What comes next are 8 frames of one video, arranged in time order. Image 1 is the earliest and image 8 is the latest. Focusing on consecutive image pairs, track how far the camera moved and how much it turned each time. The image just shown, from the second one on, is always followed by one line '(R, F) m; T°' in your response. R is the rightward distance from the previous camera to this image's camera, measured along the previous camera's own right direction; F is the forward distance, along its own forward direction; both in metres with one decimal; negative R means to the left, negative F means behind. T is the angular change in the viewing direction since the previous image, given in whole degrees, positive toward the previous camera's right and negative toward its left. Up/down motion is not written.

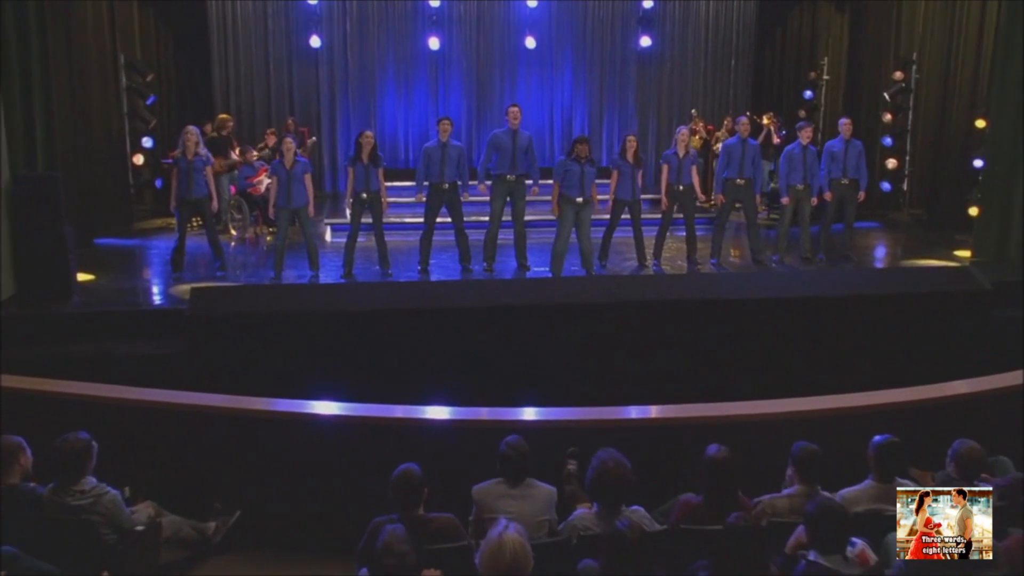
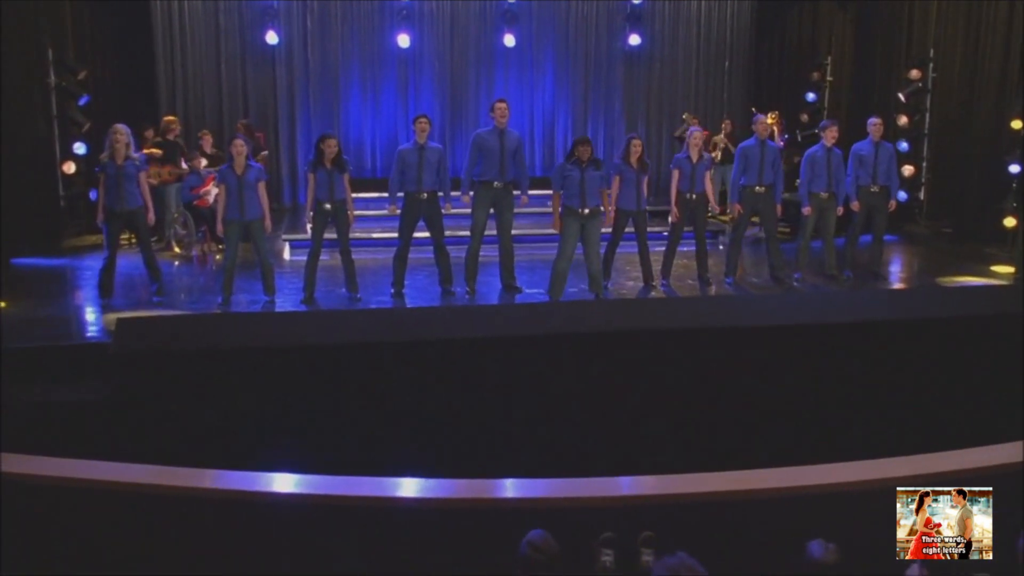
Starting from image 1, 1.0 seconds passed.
(-0.2, +1.2) m; +2°
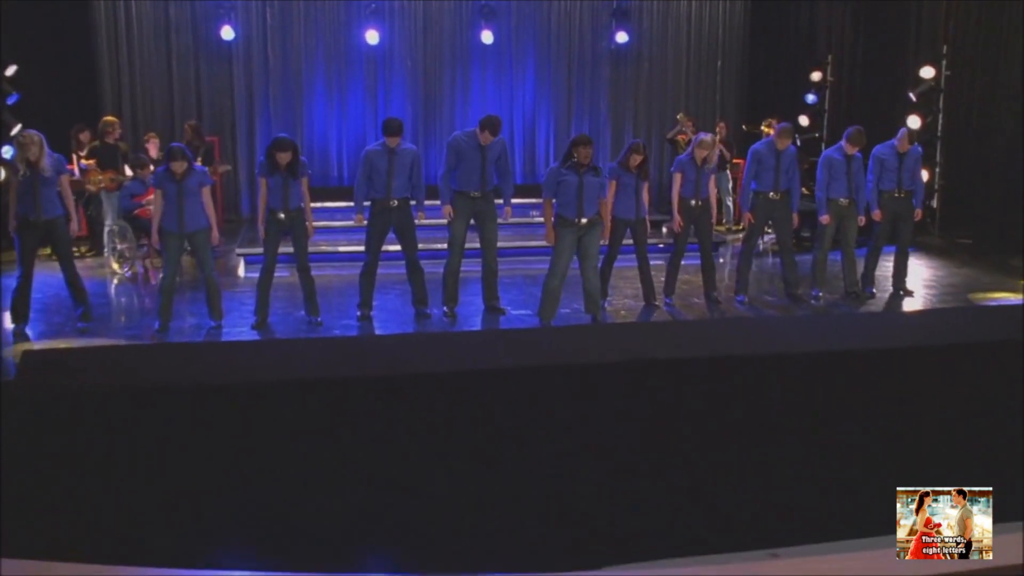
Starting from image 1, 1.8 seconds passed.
(-0.1, +0.9) m; +1°
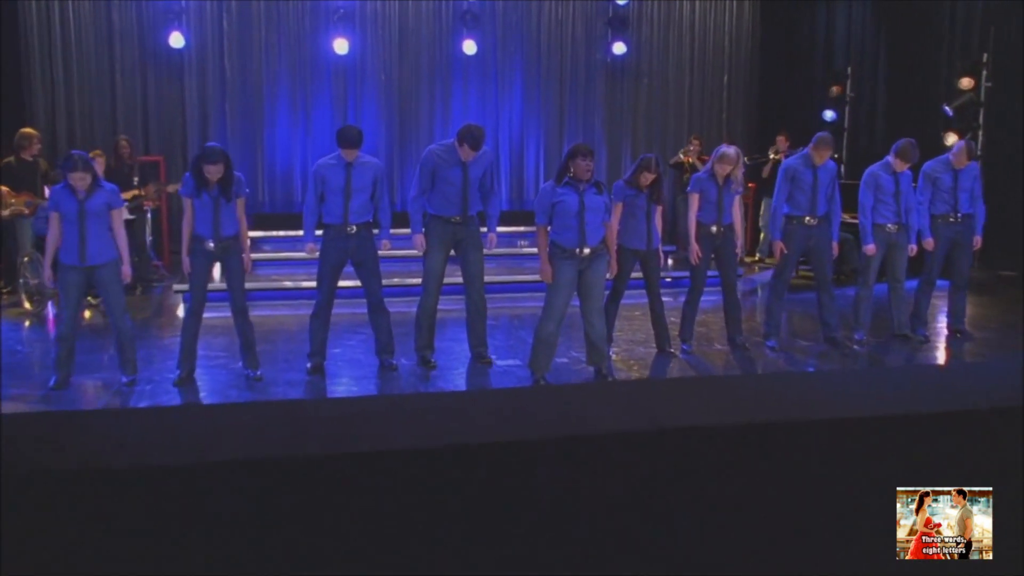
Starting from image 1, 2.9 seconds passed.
(0.0, +1.2) m; +1°
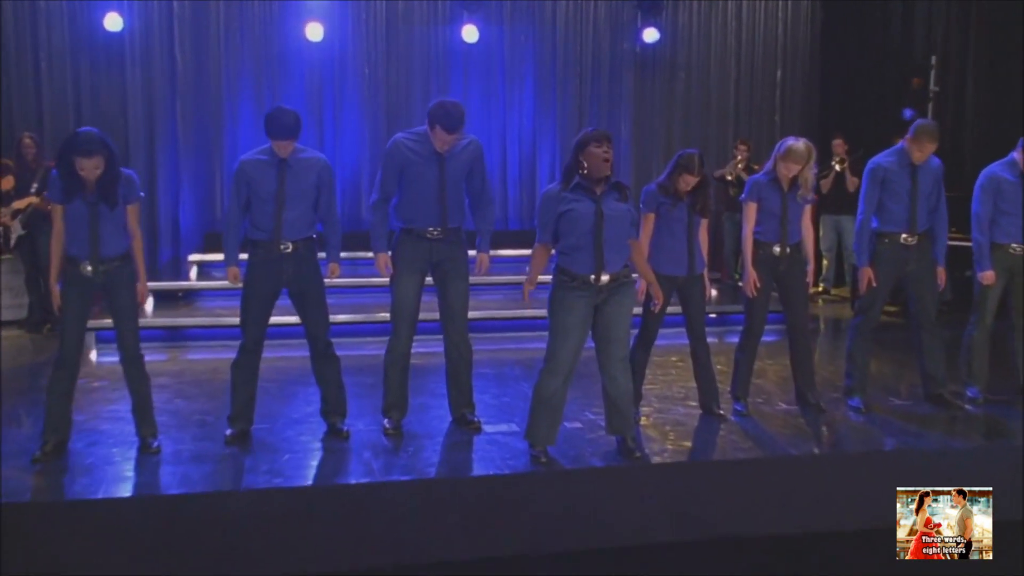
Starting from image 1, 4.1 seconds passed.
(+0.1, +1.5) m; -2°
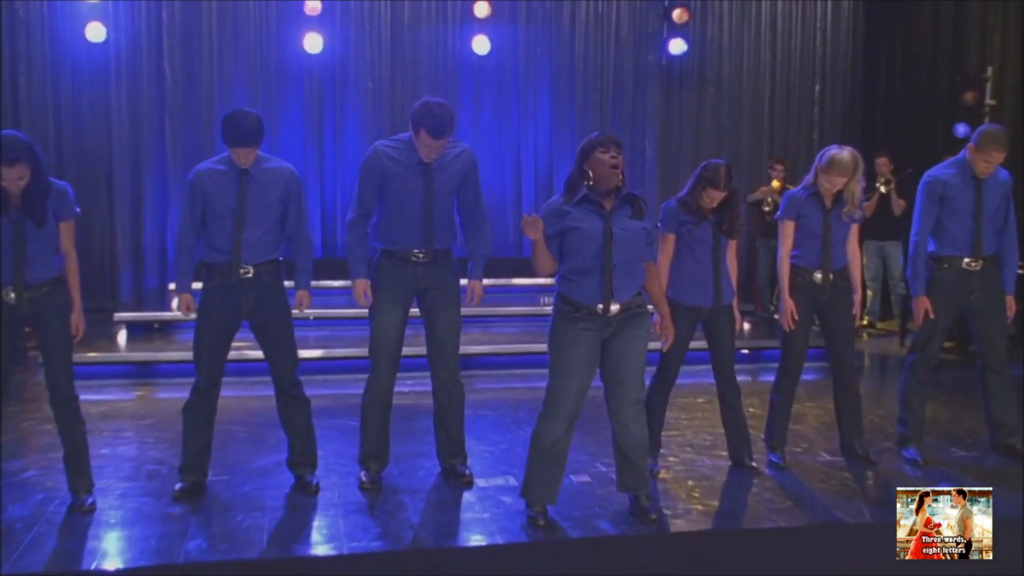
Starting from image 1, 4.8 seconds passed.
(+0.1, +0.6) m; -2°
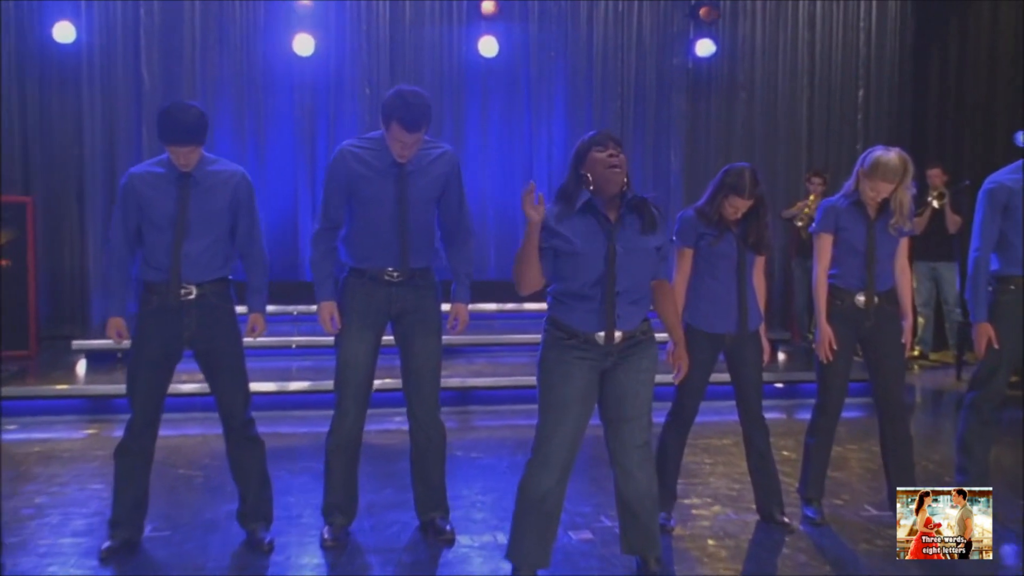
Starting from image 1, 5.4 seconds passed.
(+0.1, +0.5) m; -2°
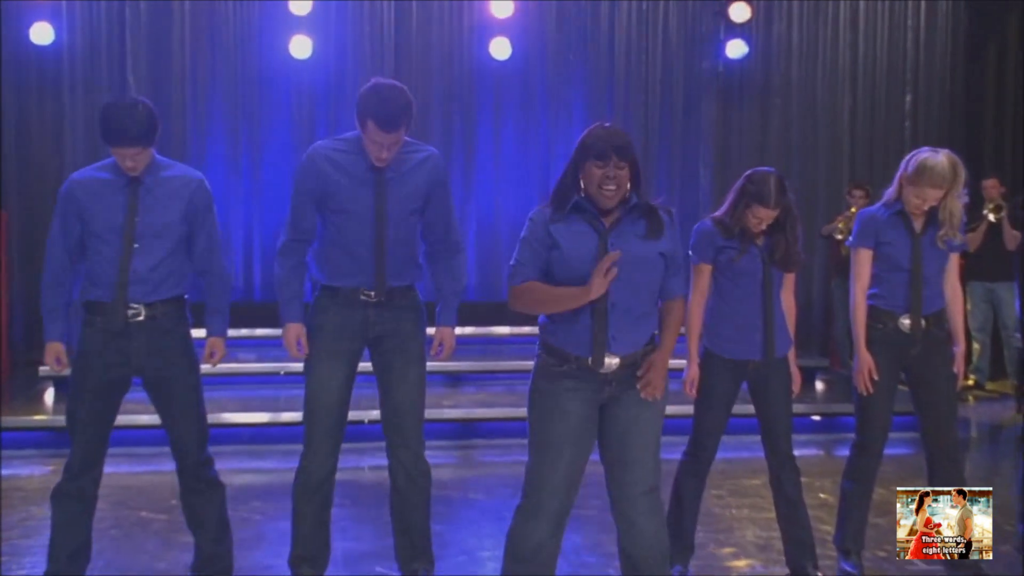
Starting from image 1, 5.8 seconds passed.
(+0.1, +0.4) m; -2°
